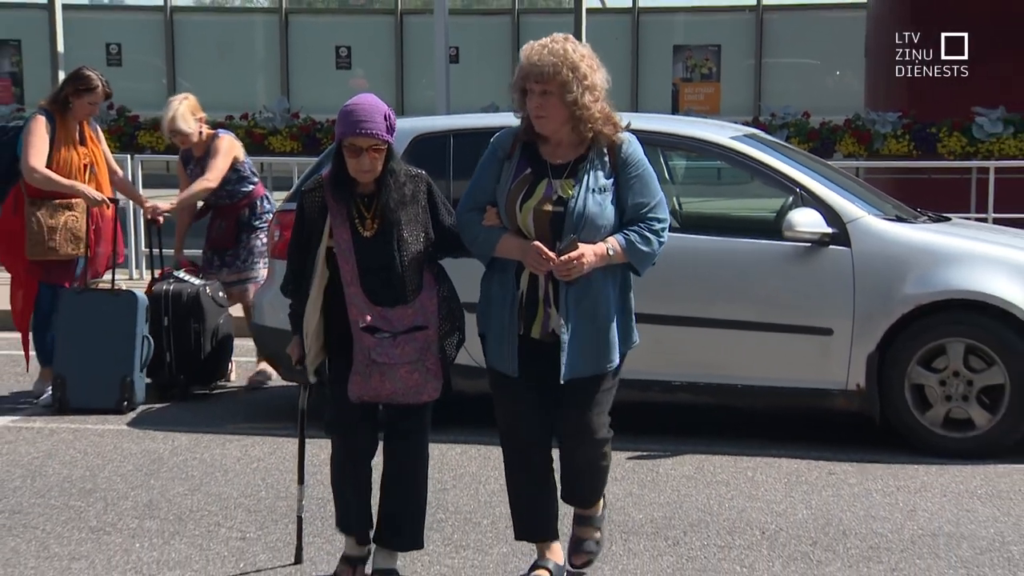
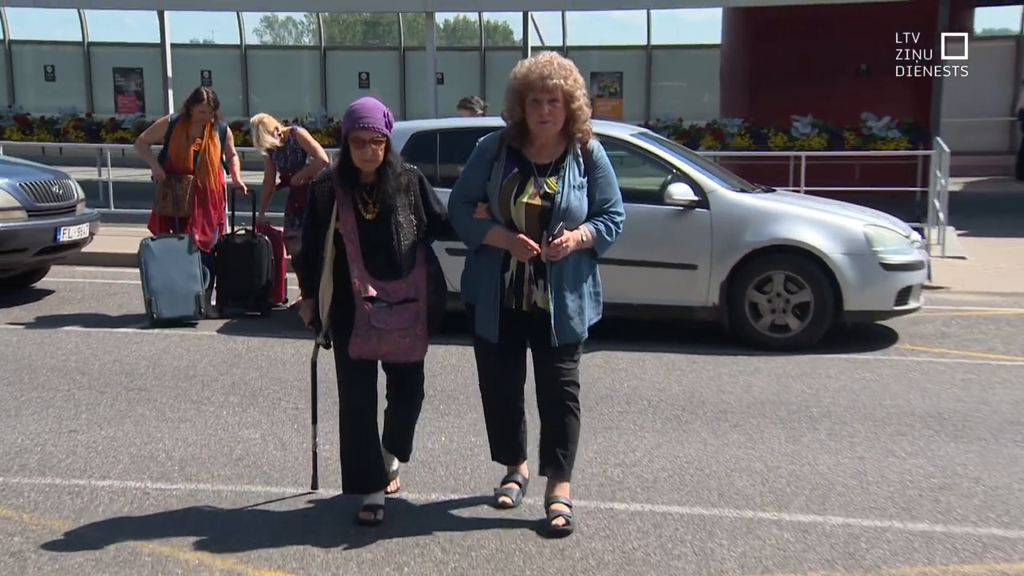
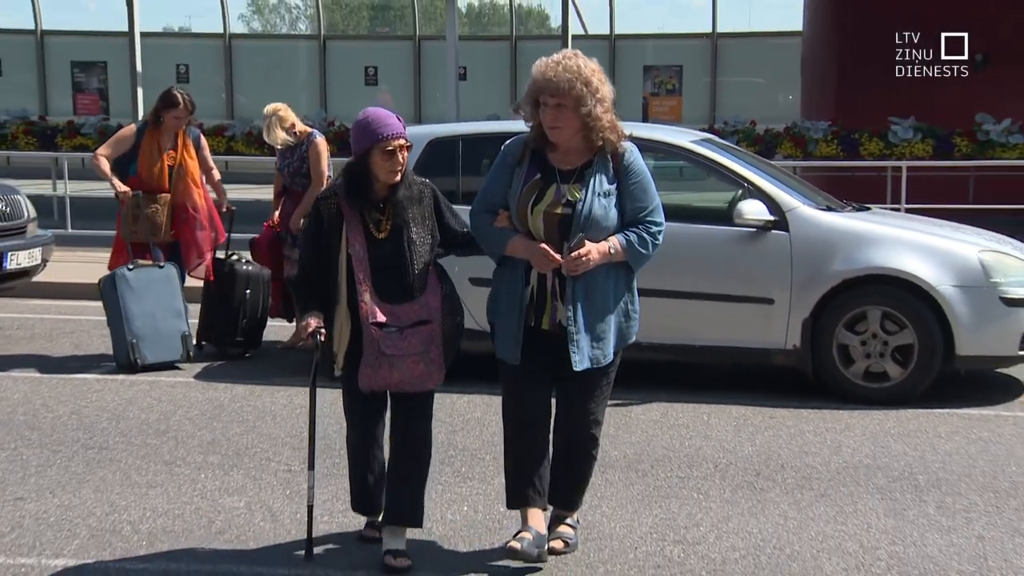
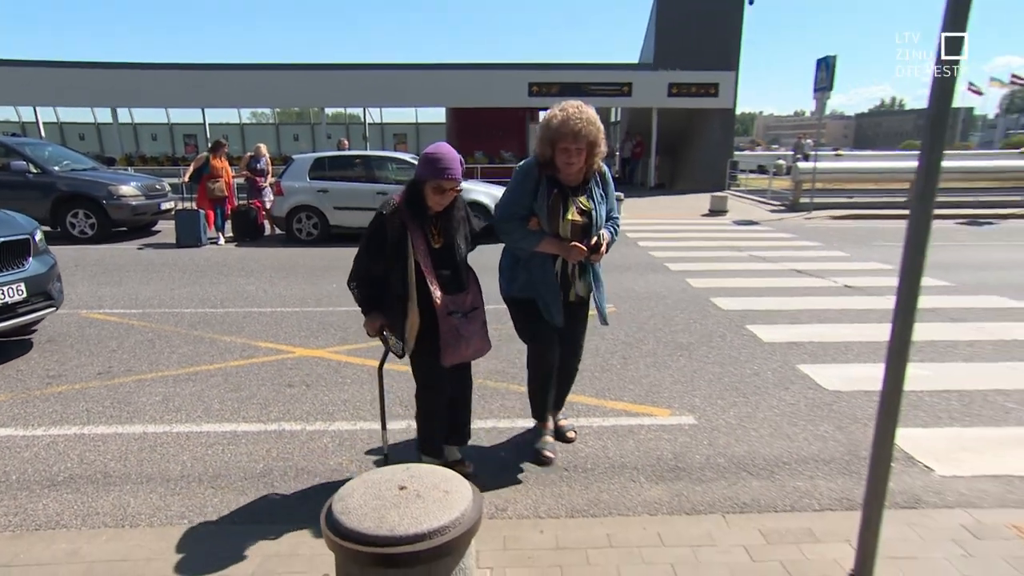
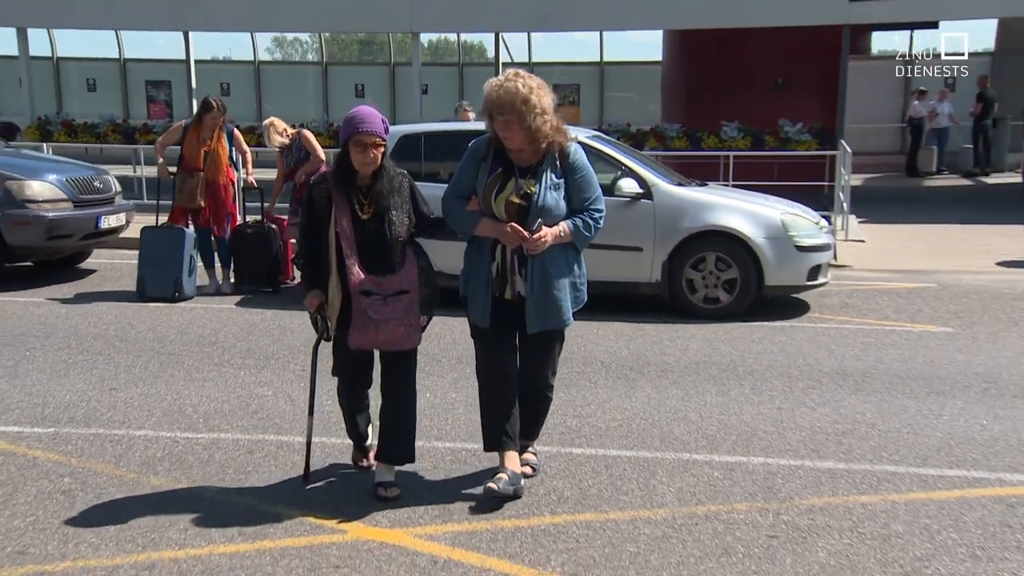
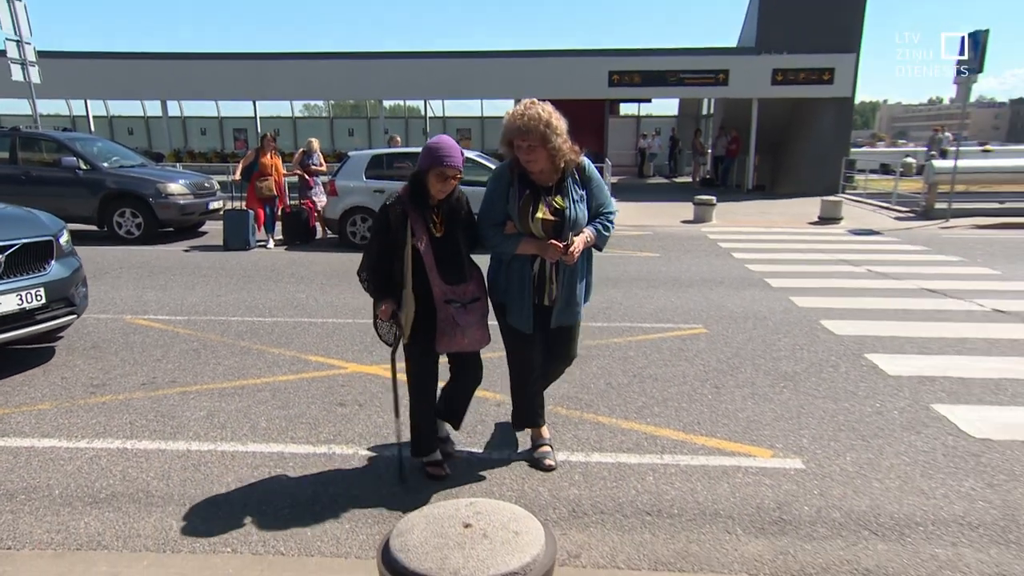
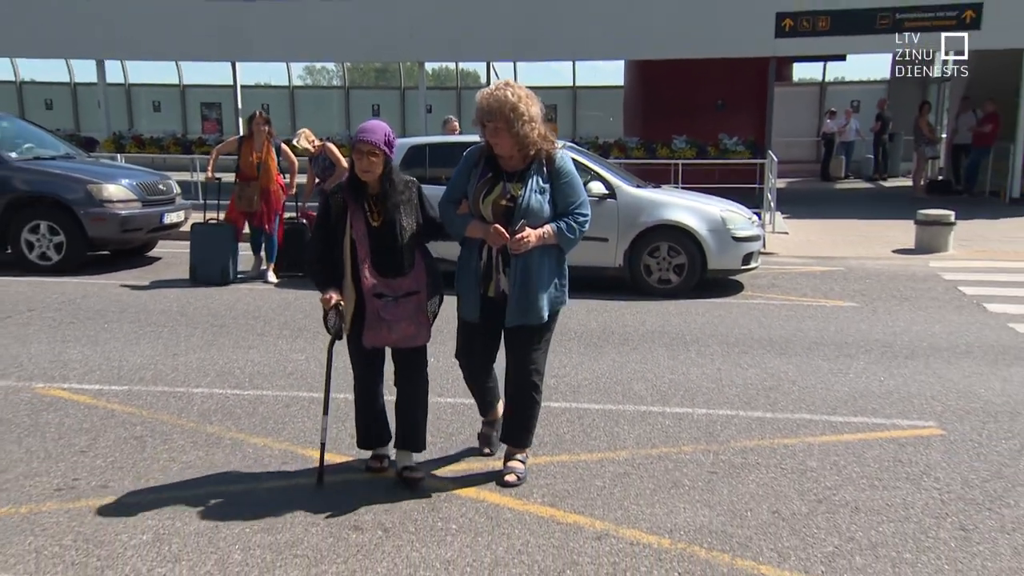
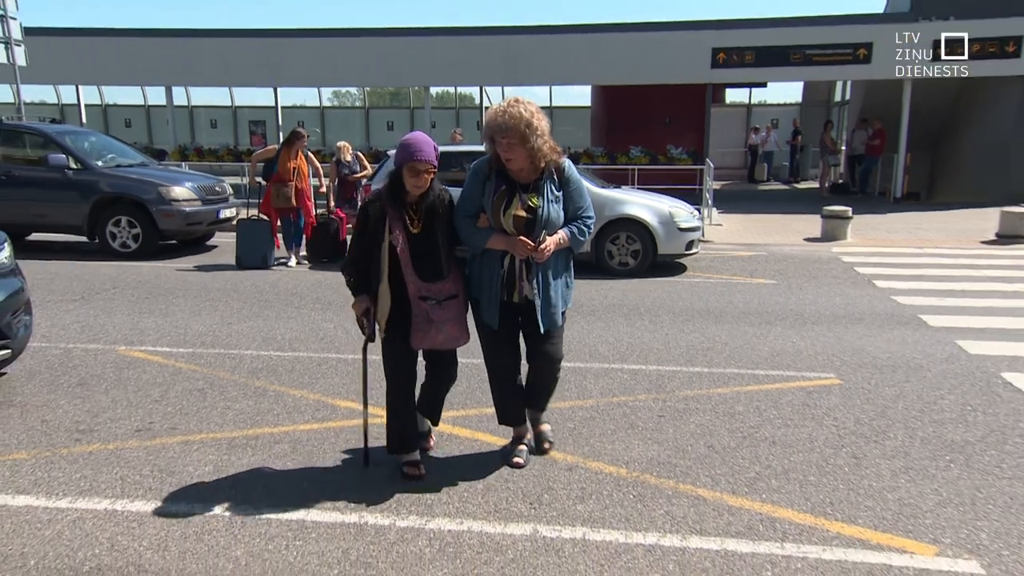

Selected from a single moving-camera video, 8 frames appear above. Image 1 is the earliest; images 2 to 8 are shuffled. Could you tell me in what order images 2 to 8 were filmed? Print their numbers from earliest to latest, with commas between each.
3, 2, 5, 7, 8, 6, 4
